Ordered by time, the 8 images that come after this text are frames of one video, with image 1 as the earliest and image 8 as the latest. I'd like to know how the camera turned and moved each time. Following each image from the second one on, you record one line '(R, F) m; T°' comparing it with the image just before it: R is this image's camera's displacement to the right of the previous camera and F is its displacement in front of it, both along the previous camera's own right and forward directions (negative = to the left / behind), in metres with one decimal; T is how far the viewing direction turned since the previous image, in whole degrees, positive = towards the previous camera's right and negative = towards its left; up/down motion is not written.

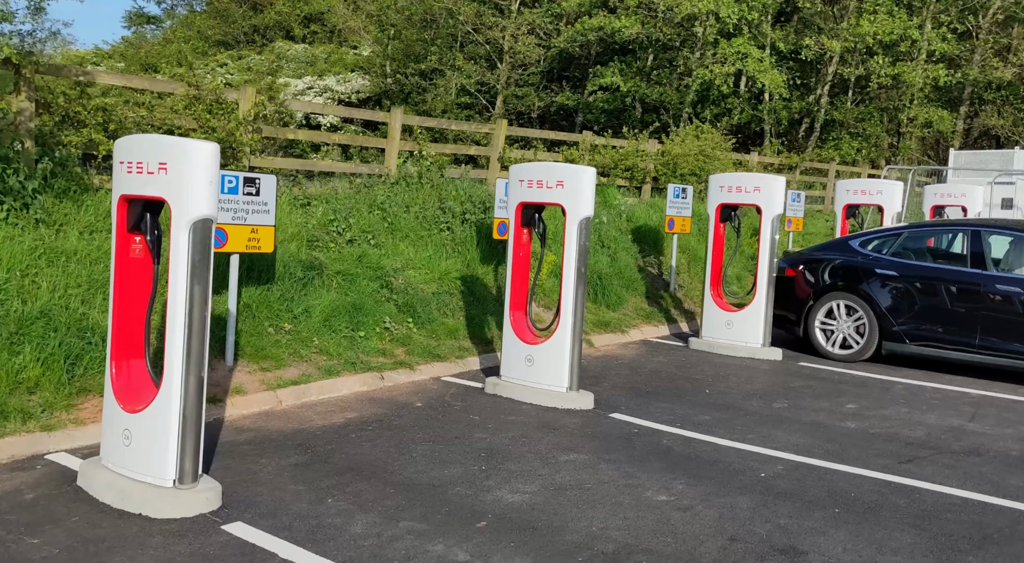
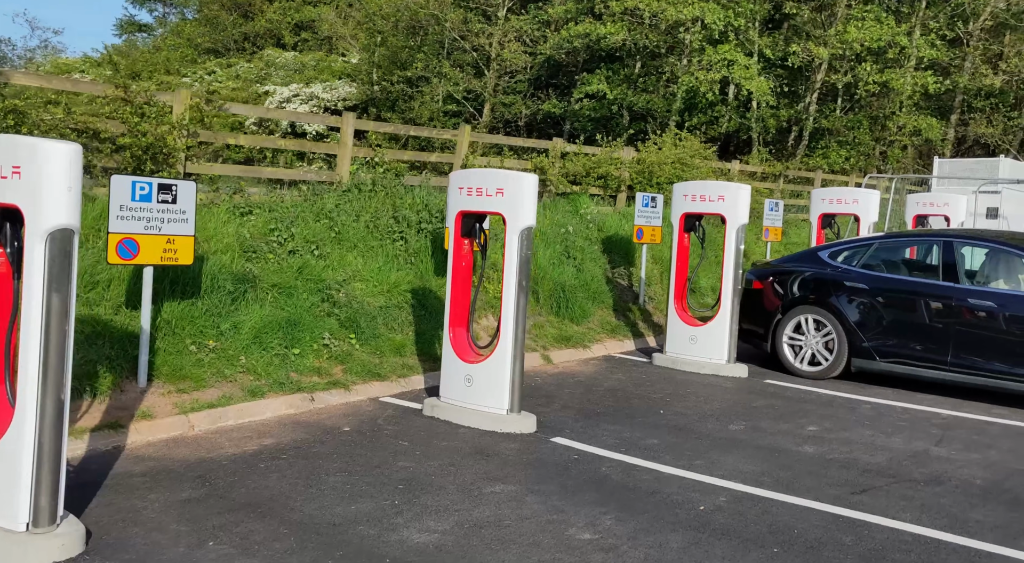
(+0.4, +0.4) m; 0°
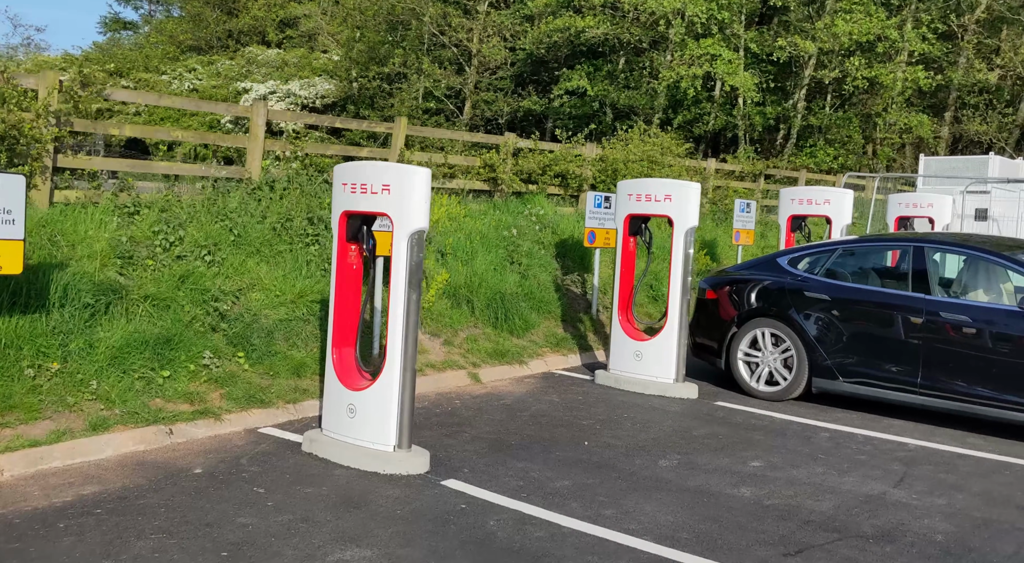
(+0.7, +1.0) m; 0°
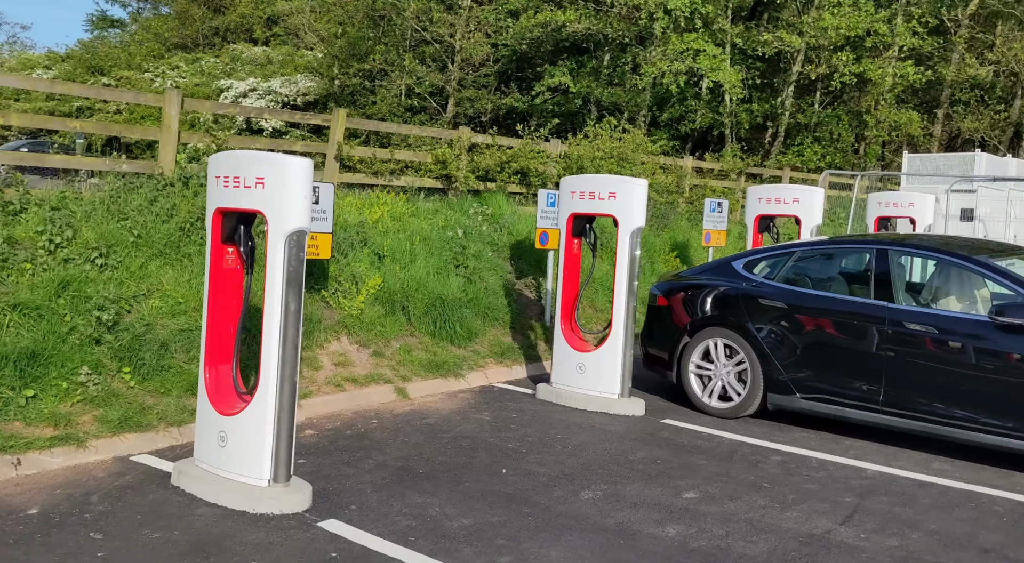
(+0.6, +0.8) m; 0°
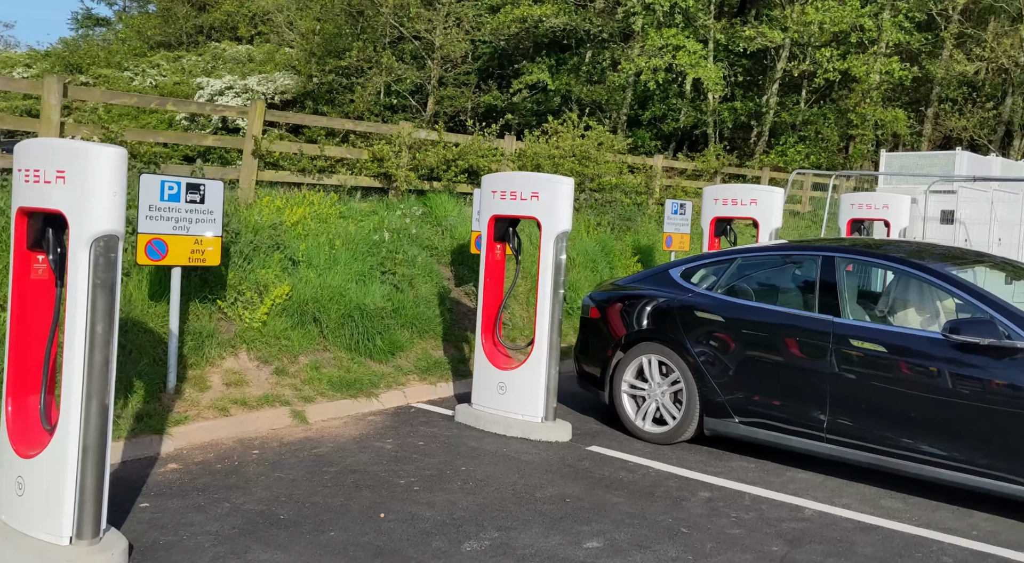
(+0.6, +0.9) m; 0°
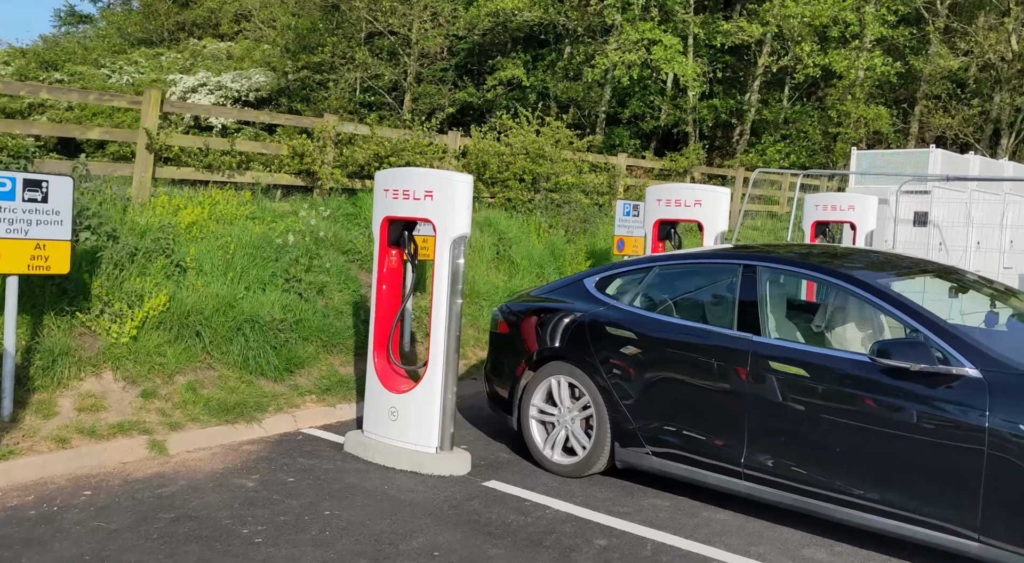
(+0.7, +0.9) m; 0°
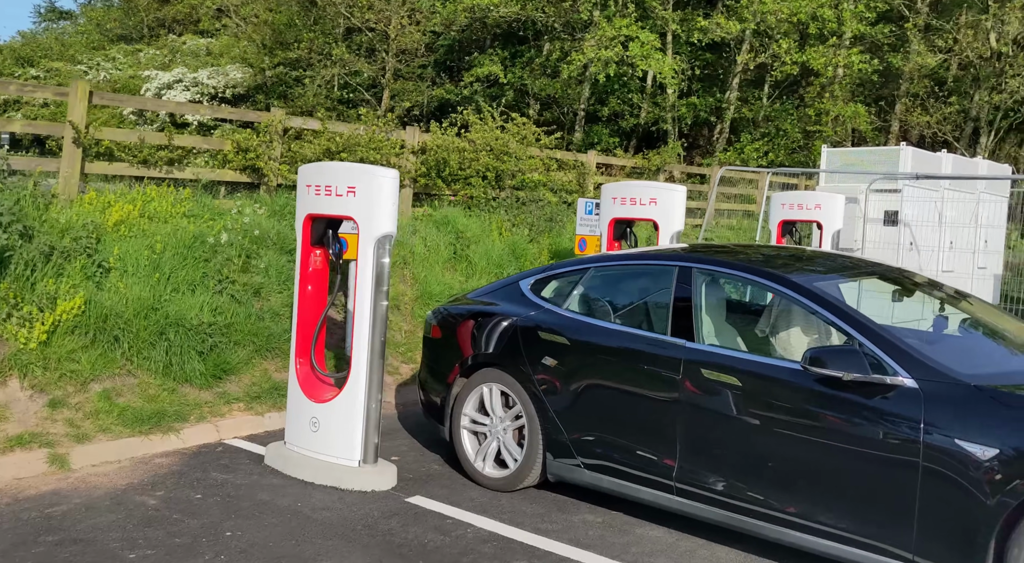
(+0.4, +0.4) m; +1°
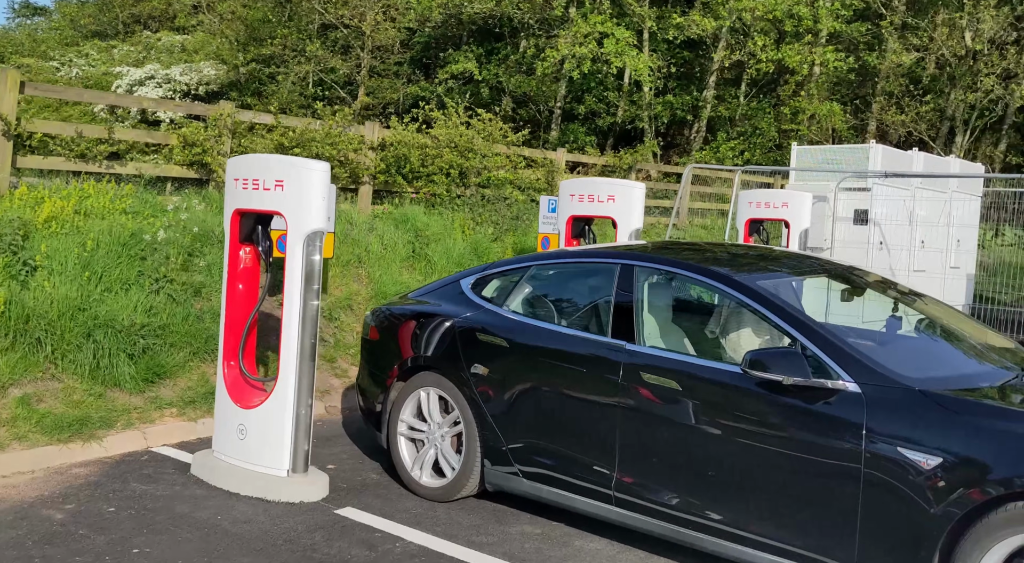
(+0.3, +0.3) m; +1°
